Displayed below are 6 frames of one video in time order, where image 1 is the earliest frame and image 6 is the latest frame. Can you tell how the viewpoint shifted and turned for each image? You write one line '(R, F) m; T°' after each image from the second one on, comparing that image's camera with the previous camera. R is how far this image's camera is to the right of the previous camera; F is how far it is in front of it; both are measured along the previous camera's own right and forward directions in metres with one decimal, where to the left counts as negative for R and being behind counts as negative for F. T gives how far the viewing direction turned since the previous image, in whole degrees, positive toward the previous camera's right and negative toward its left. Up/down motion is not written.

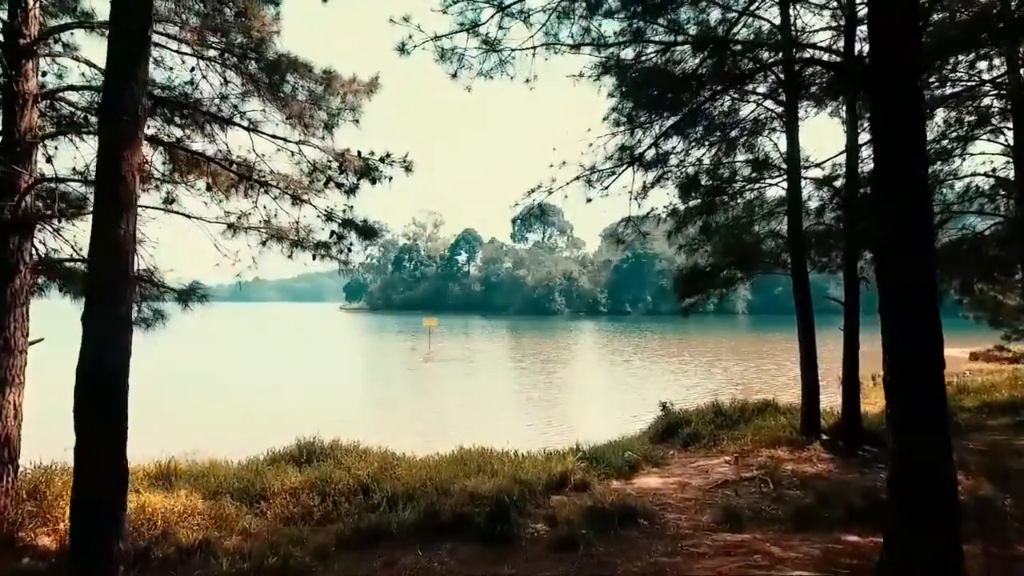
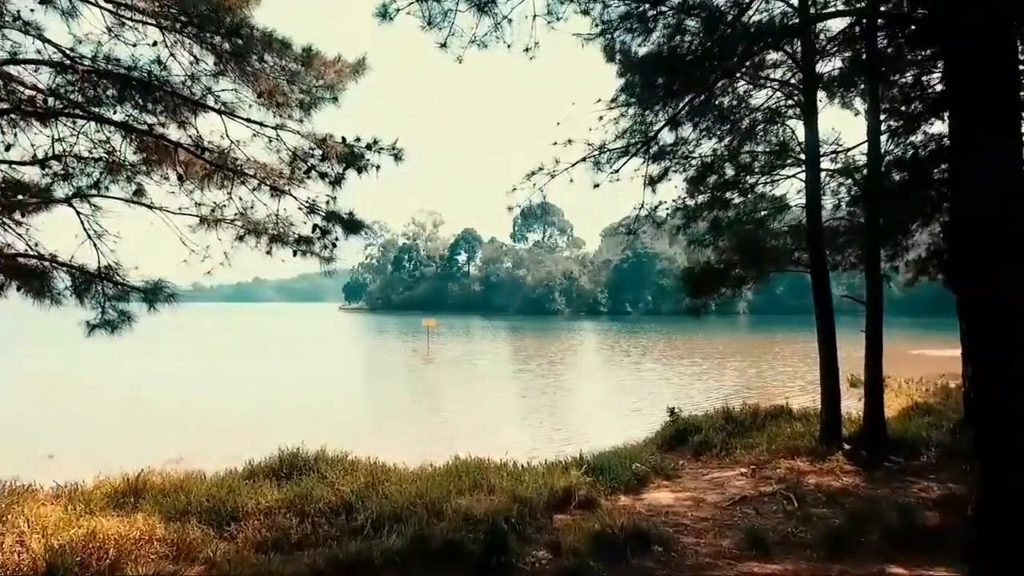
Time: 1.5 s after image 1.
(0.0, +0.6) m; 0°
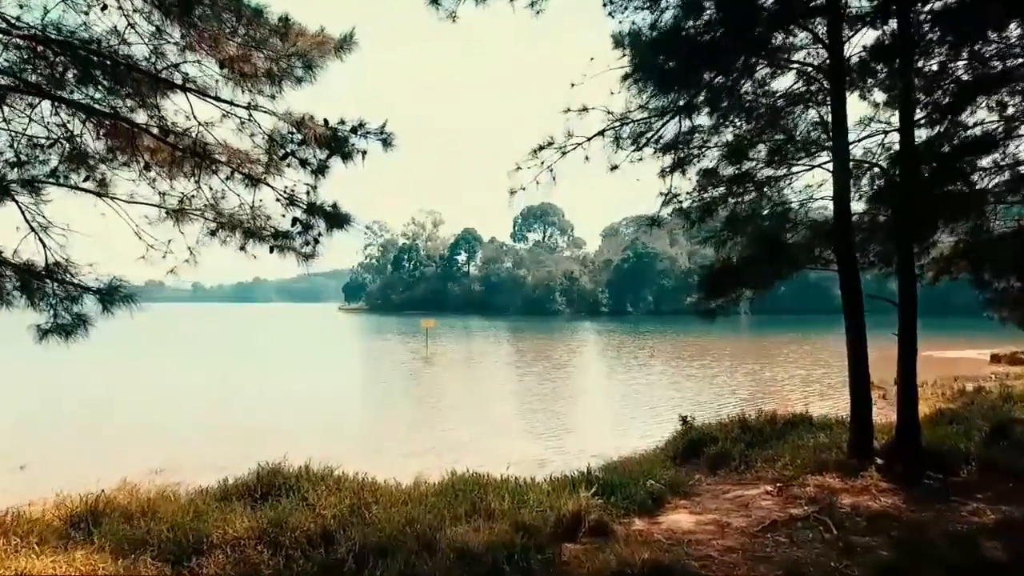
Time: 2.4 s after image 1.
(0.0, +0.6) m; 0°
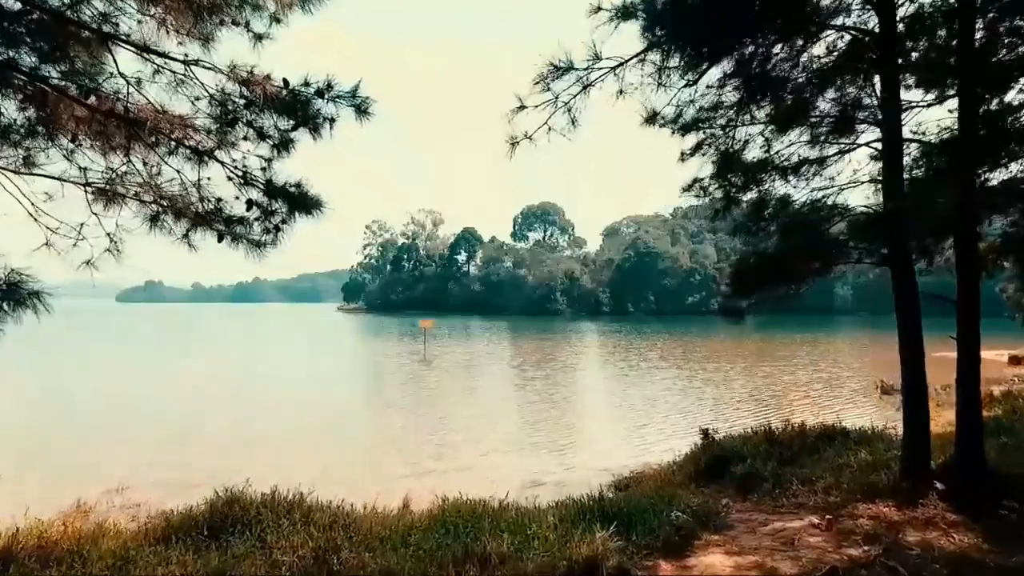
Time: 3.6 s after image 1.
(0.0, +1.0) m; 0°
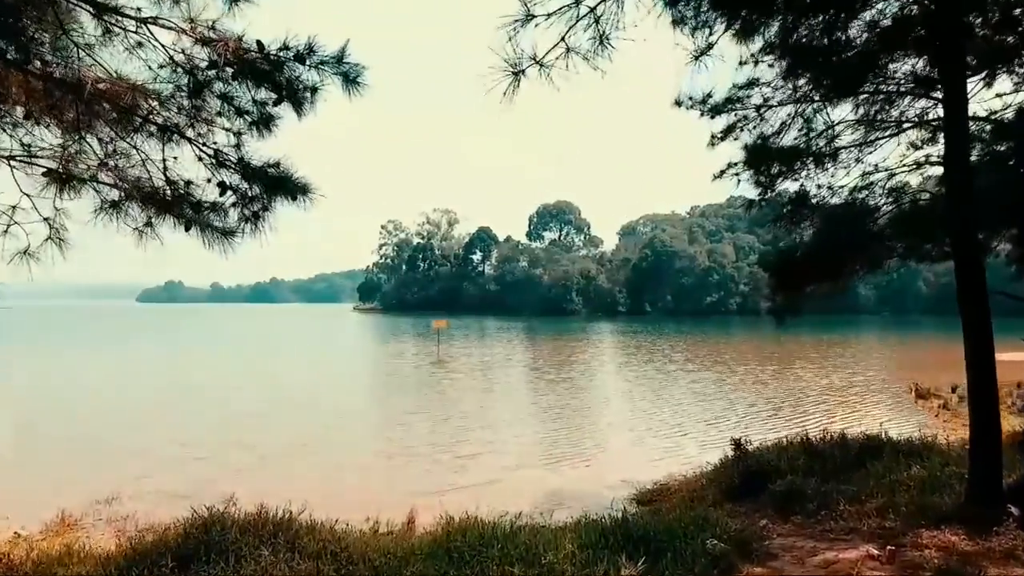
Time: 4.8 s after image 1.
(0.0, +0.6) m; -1°
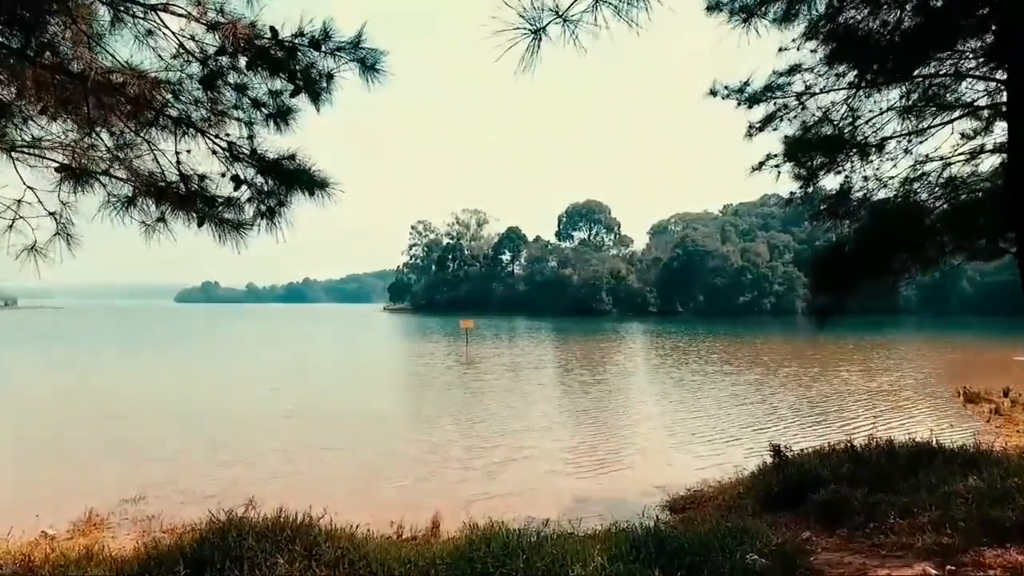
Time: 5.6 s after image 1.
(0.0, +0.2) m; -3°
